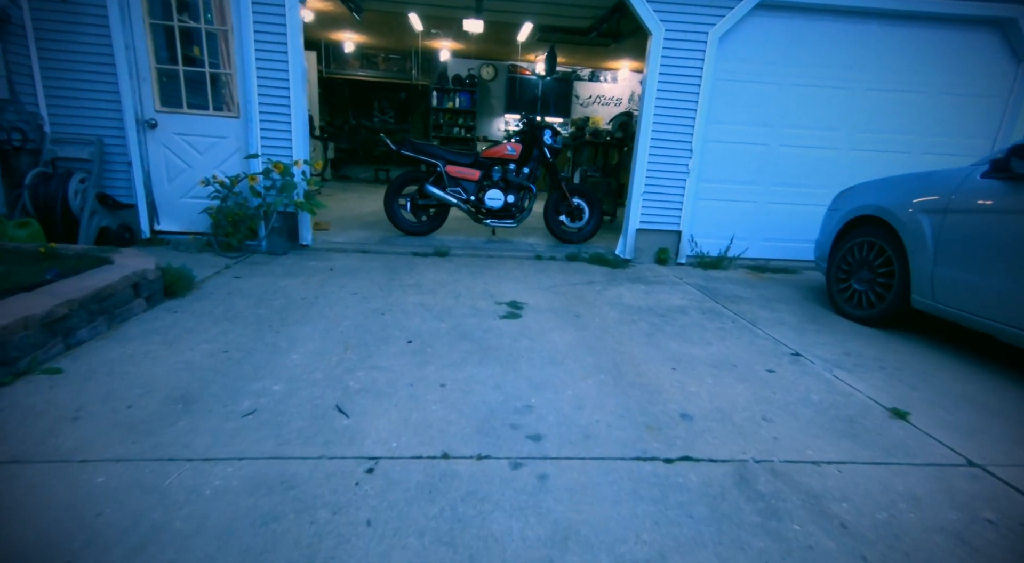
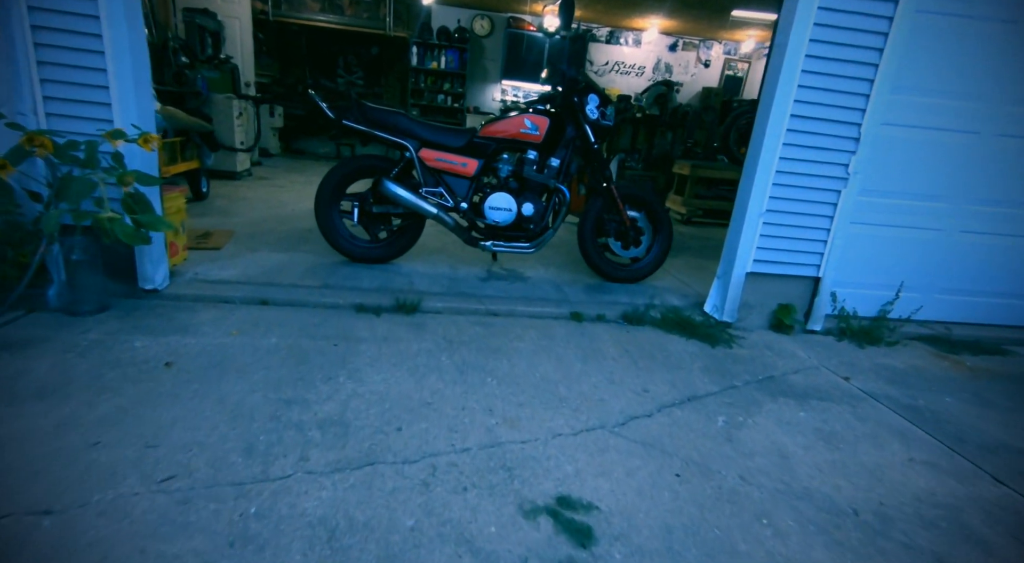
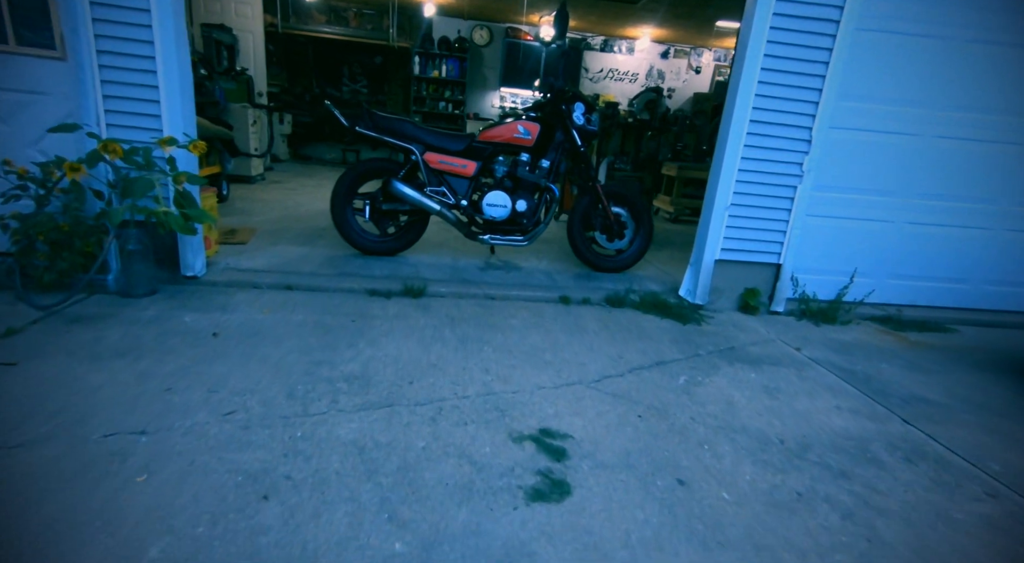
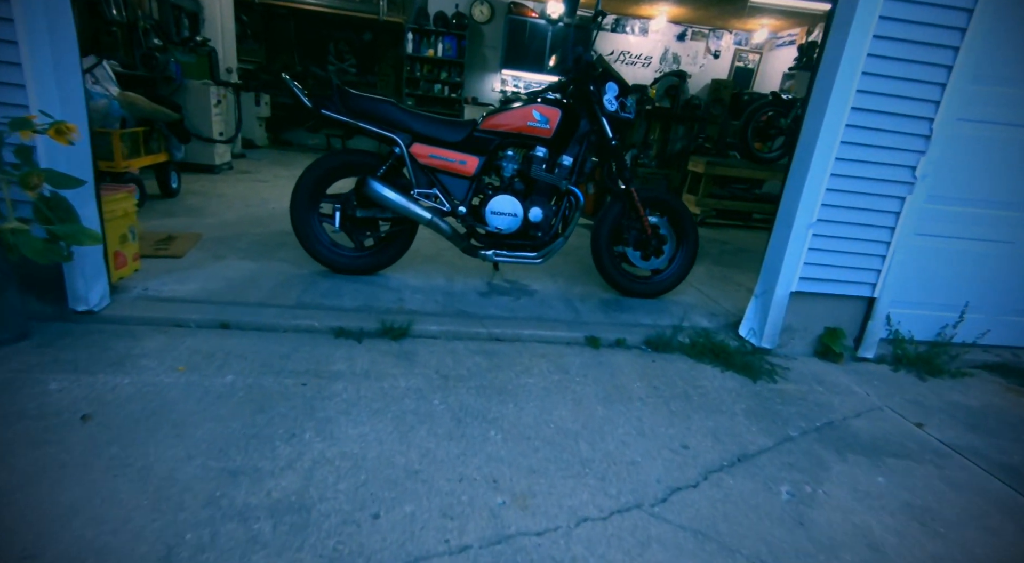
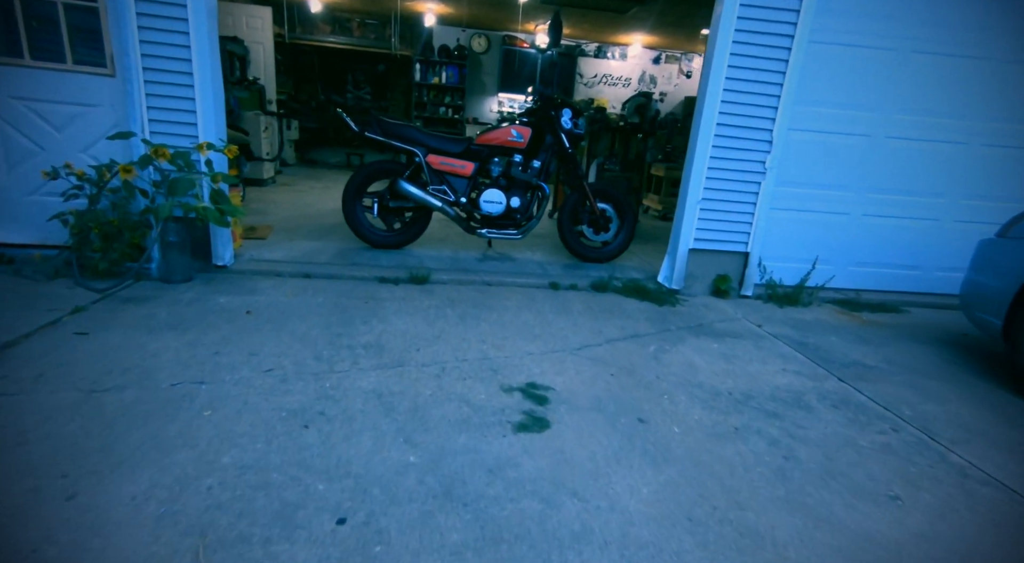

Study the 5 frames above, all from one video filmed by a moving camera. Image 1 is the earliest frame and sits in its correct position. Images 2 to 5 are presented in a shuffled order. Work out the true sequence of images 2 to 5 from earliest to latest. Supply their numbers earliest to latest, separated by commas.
5, 3, 2, 4
